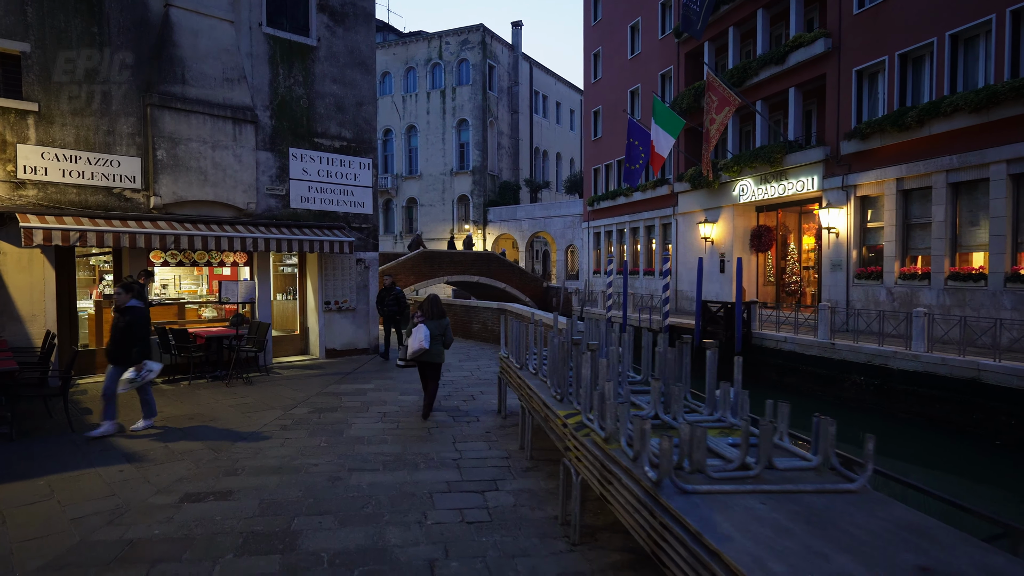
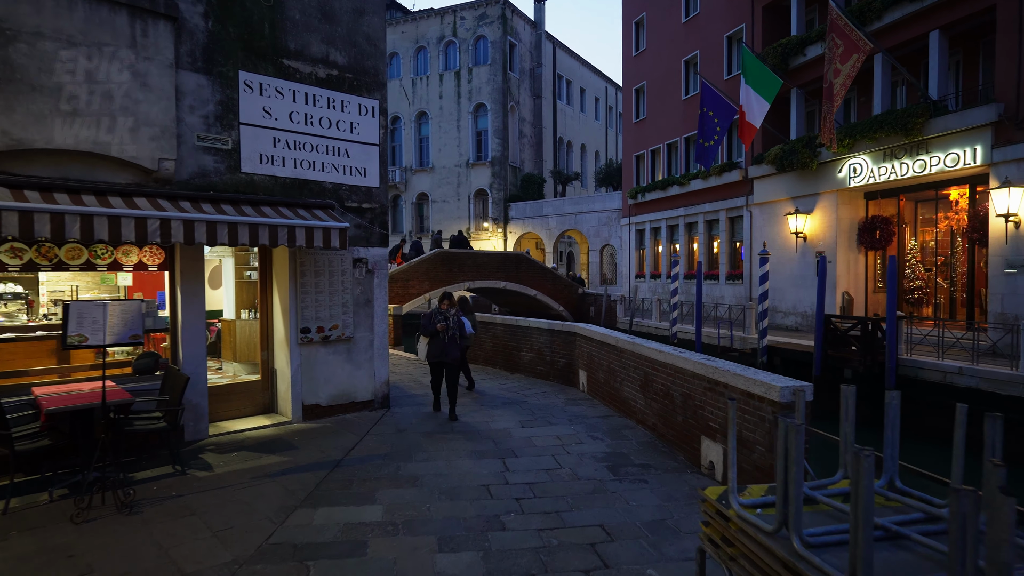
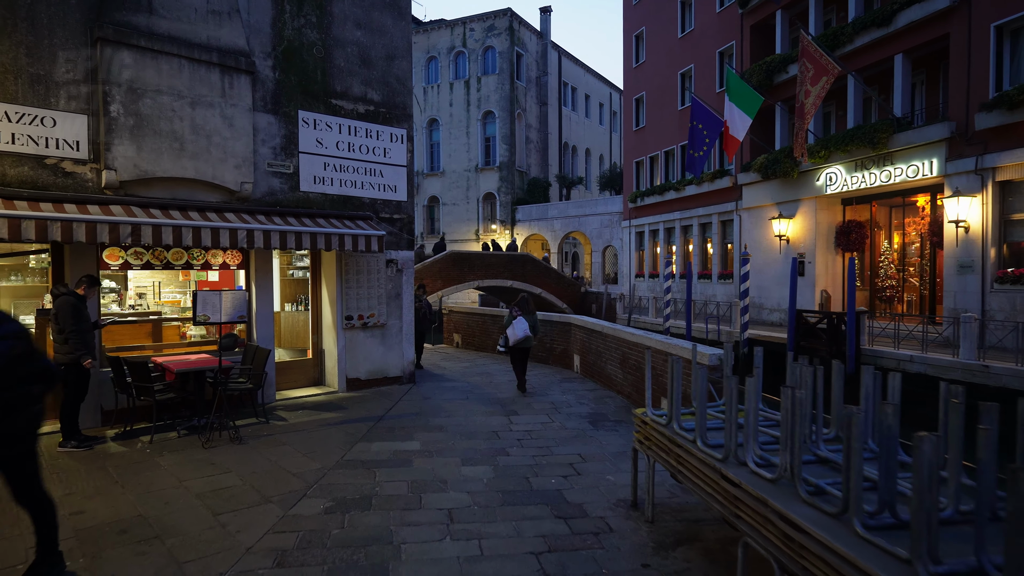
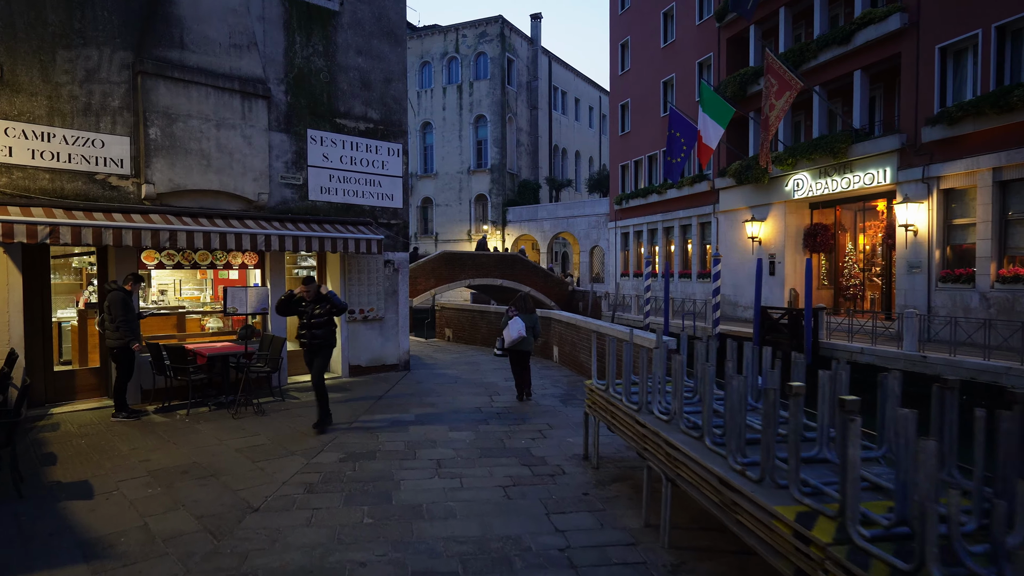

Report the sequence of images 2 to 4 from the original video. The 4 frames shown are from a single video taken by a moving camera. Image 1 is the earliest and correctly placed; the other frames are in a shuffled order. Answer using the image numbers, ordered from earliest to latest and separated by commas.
4, 3, 2
